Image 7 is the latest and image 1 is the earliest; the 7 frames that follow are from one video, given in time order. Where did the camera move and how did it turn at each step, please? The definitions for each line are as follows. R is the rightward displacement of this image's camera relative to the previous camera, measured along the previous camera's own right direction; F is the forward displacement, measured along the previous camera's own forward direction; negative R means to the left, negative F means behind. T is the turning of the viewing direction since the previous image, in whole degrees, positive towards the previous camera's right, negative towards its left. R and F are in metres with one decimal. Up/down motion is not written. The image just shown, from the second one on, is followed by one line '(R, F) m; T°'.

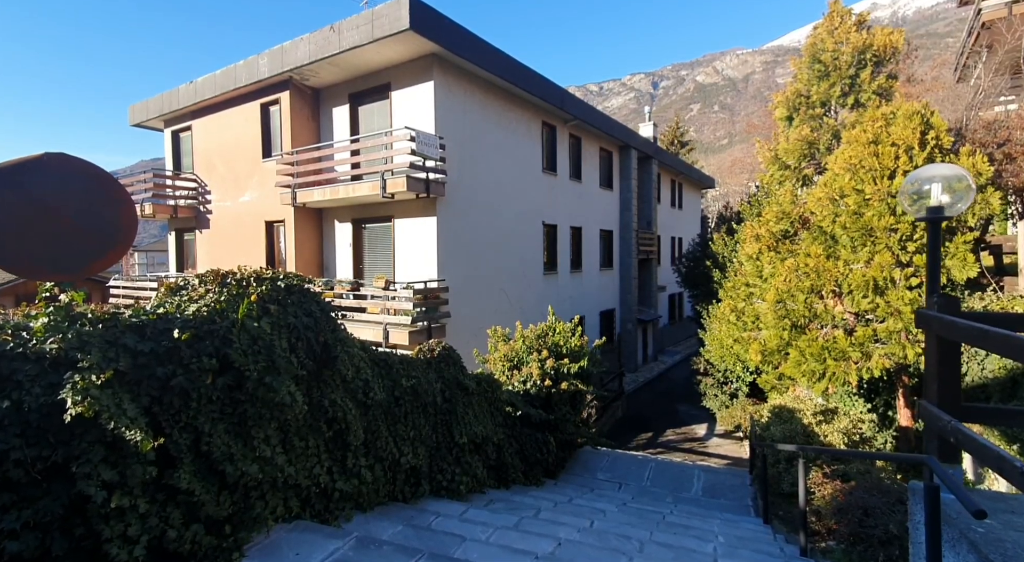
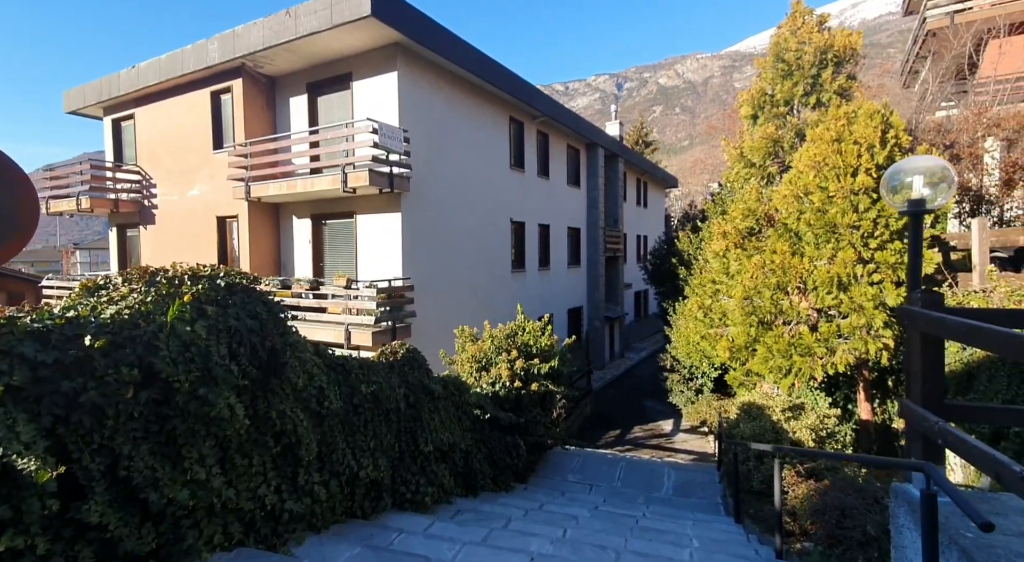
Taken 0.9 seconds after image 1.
(0.0, +0.3) m; +3°
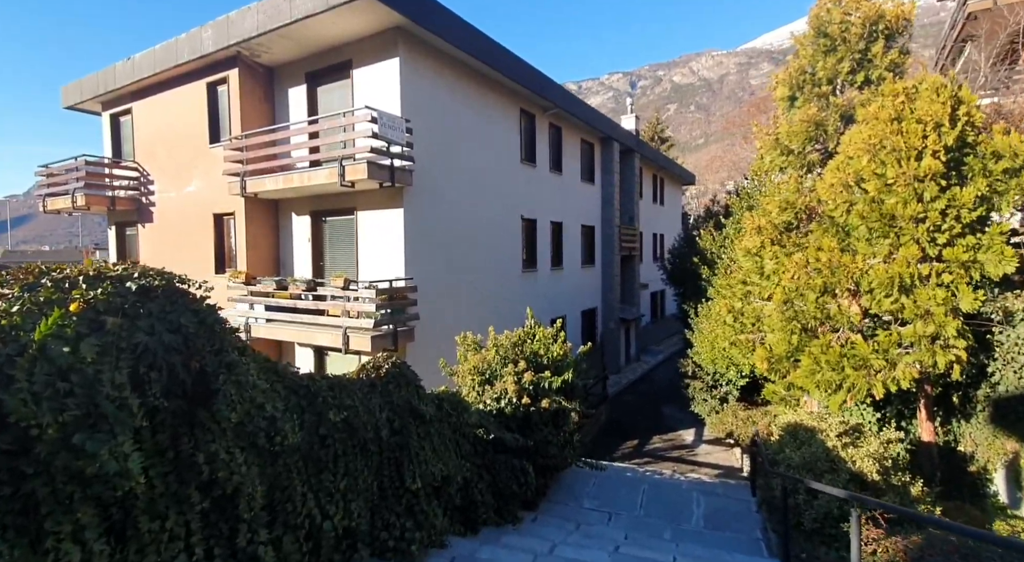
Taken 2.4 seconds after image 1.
(+0.1, +0.9) m; -1°
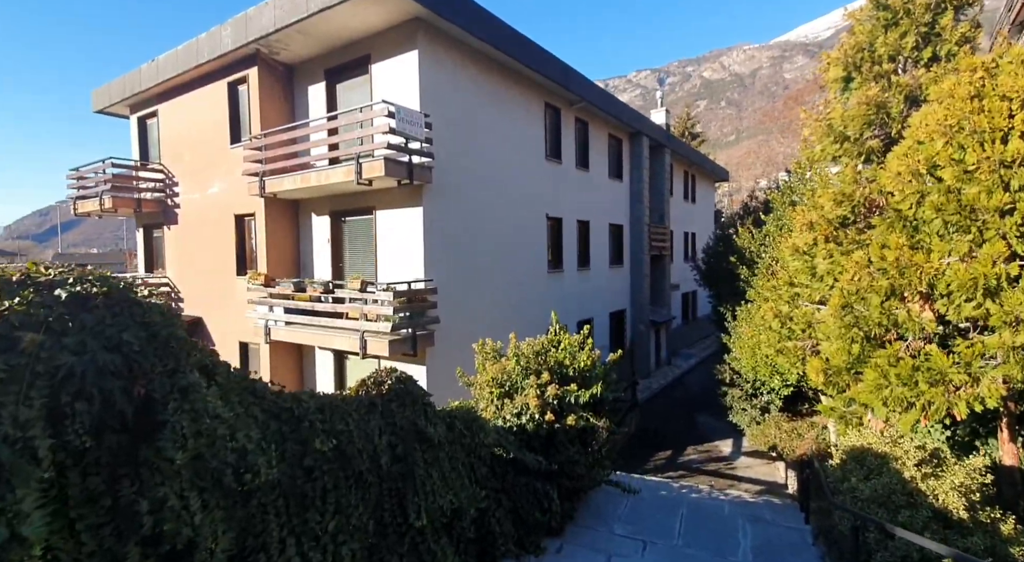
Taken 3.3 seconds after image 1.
(+0.1, +0.6) m; -3°
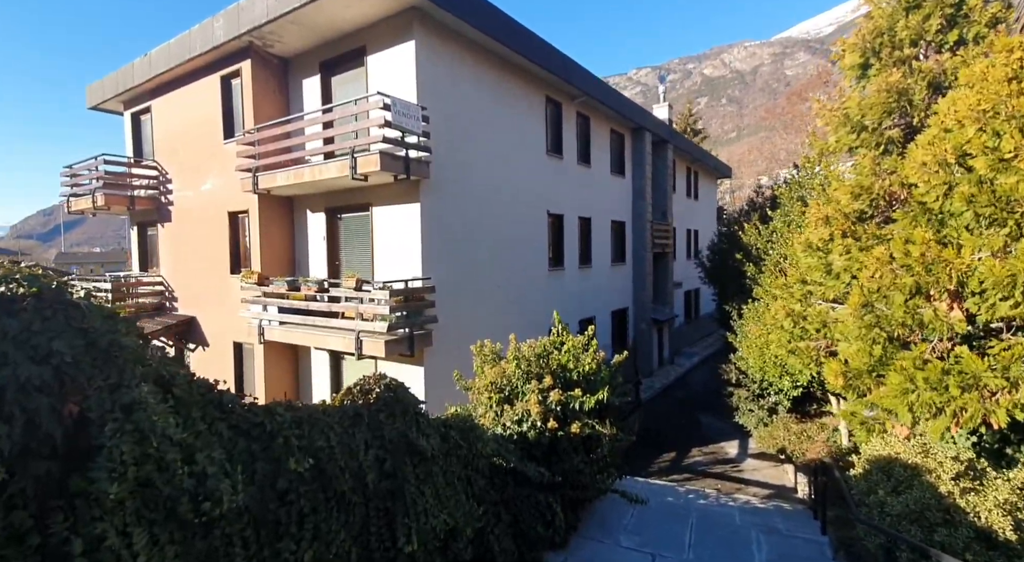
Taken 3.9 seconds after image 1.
(0.0, +0.4) m; 0°
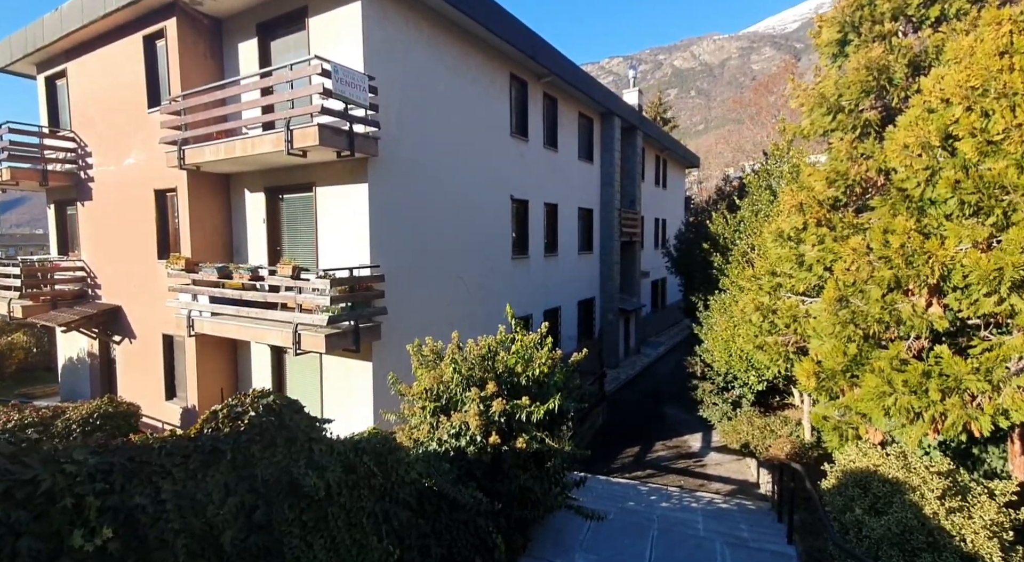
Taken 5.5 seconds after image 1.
(+0.3, +0.7) m; +3°
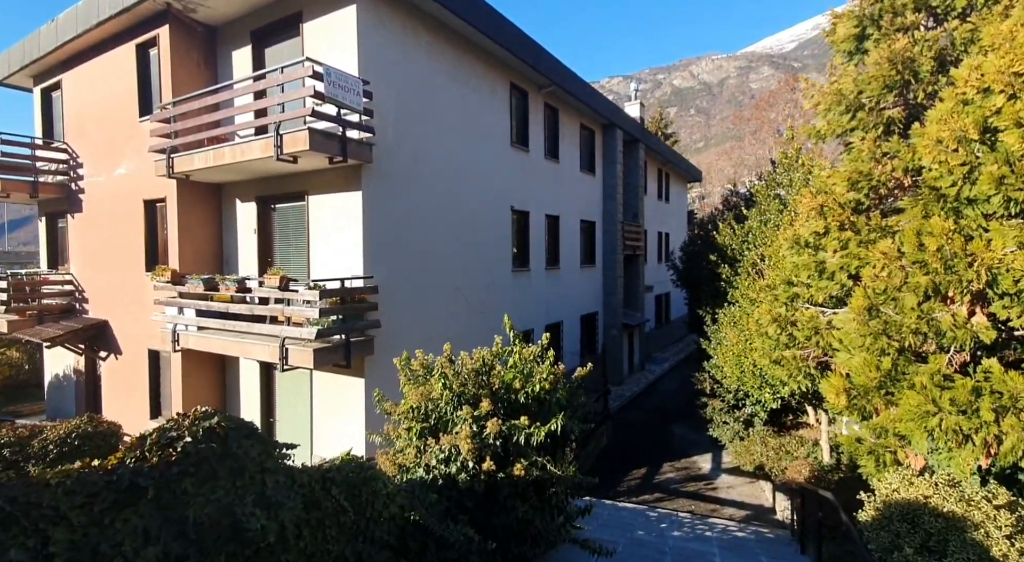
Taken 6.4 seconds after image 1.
(0.0, +0.5) m; 0°
